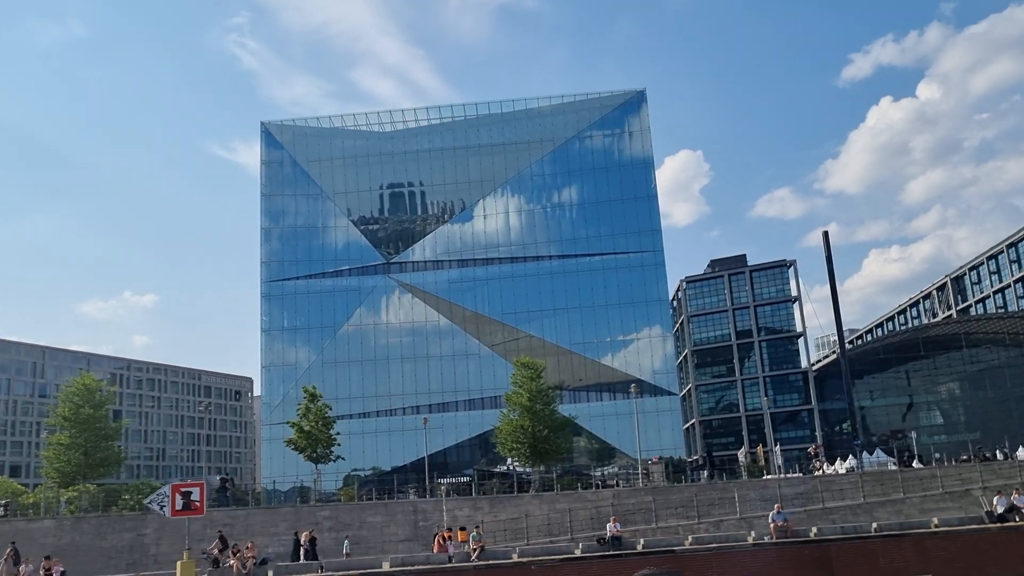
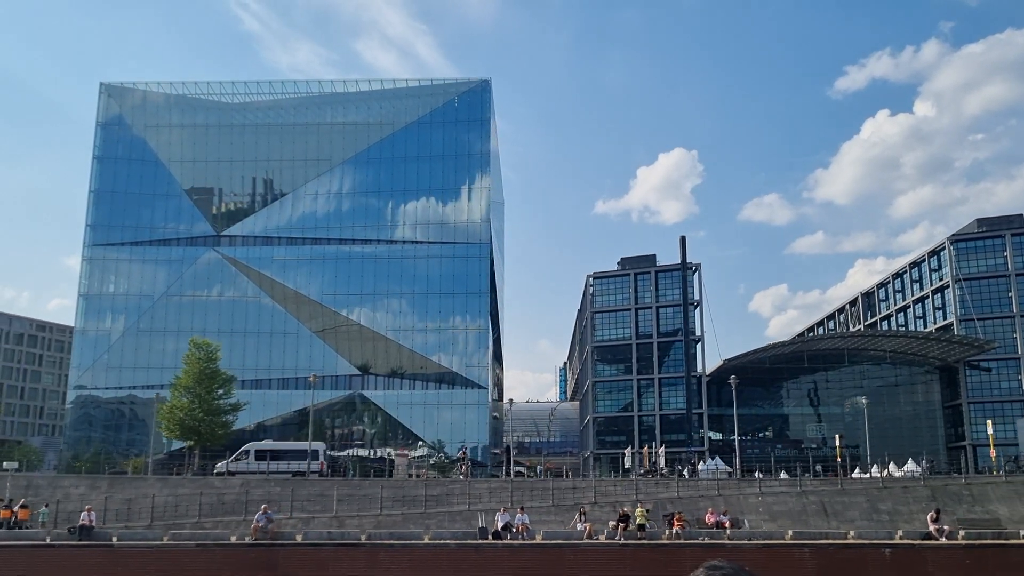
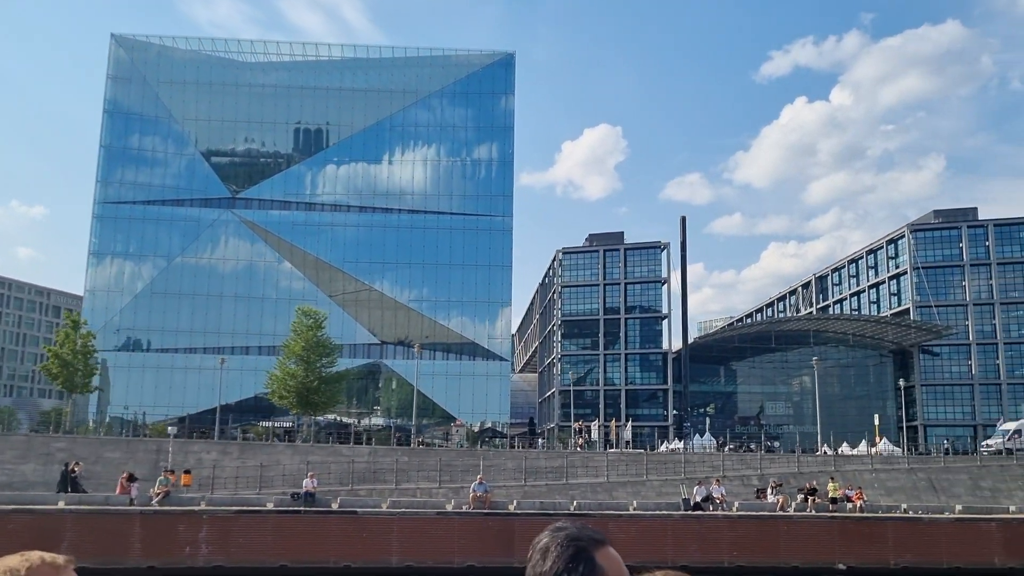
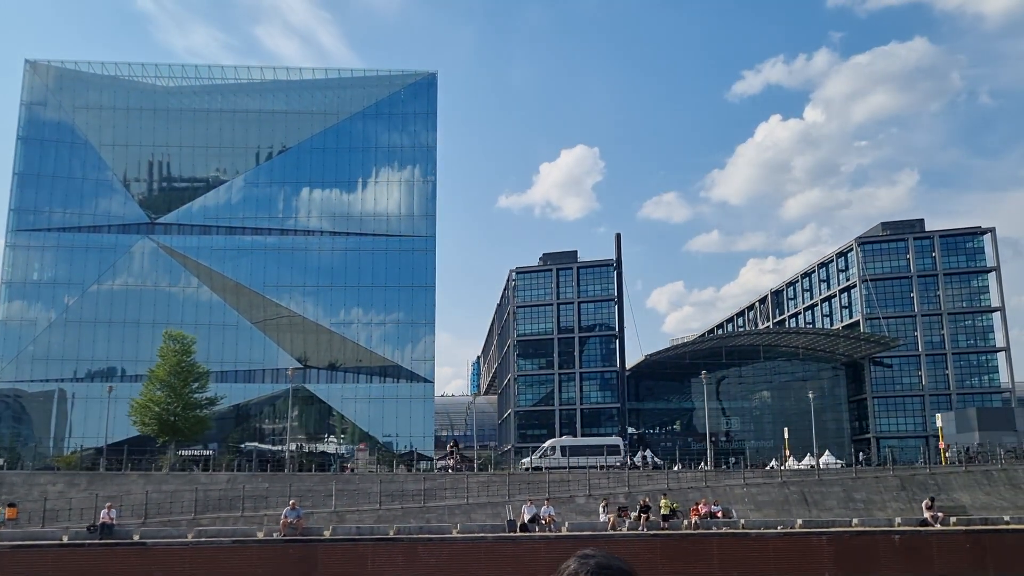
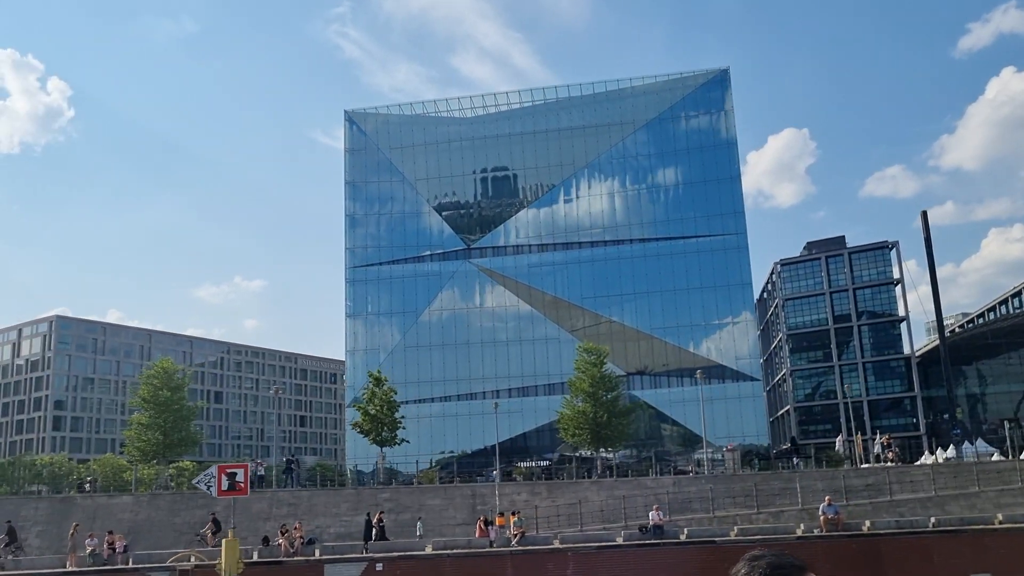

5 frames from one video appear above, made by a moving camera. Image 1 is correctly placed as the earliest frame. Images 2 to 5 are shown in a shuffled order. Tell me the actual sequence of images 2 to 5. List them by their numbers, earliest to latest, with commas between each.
5, 3, 4, 2
